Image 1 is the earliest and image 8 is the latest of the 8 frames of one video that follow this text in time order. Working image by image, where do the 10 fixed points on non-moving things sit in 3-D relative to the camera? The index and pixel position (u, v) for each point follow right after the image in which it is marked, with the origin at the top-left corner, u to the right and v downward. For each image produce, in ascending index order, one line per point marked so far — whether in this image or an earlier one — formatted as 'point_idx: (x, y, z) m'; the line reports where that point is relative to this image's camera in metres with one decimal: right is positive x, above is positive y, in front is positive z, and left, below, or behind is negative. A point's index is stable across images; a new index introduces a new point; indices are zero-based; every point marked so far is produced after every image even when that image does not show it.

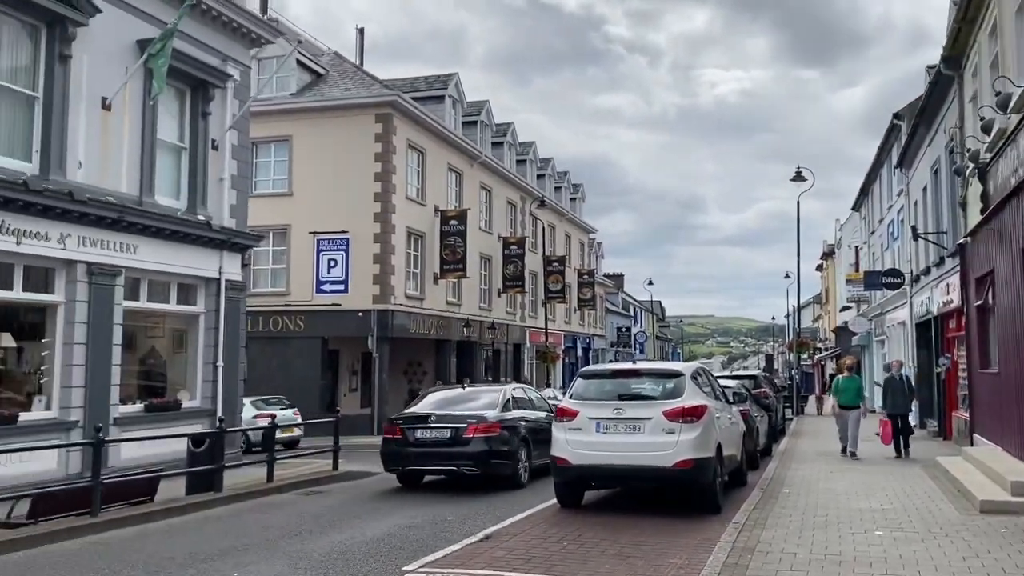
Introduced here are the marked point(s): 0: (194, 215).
0: (-5.7, +1.3, +15.7) m
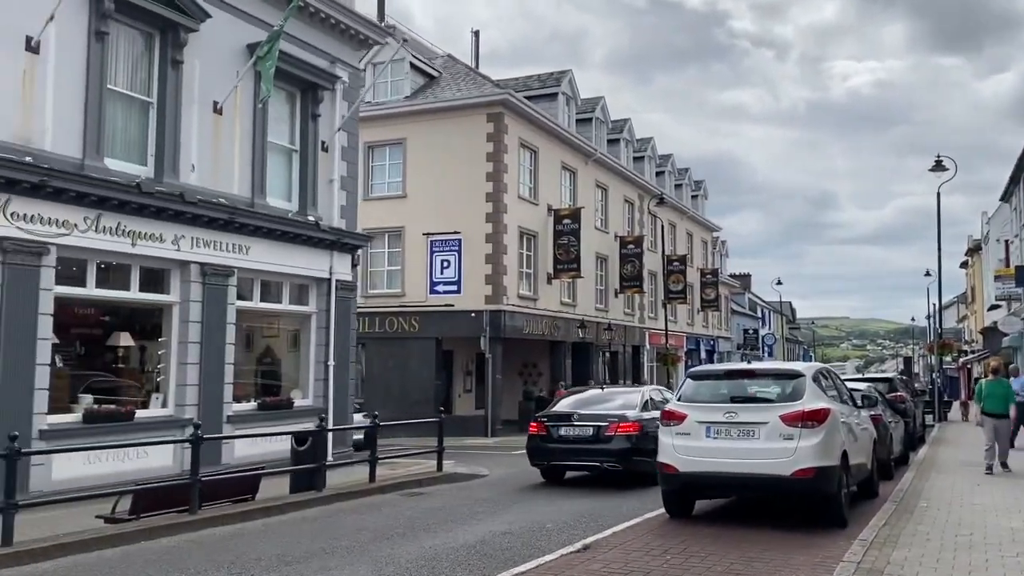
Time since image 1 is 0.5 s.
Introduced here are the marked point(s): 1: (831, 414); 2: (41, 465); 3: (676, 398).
0: (-3.8, +1.3, +15.9) m
1: (+3.1, -1.2, +8.5) m
2: (-6.0, -2.3, +11.2) m
3: (+1.7, -1.1, +9.0) m
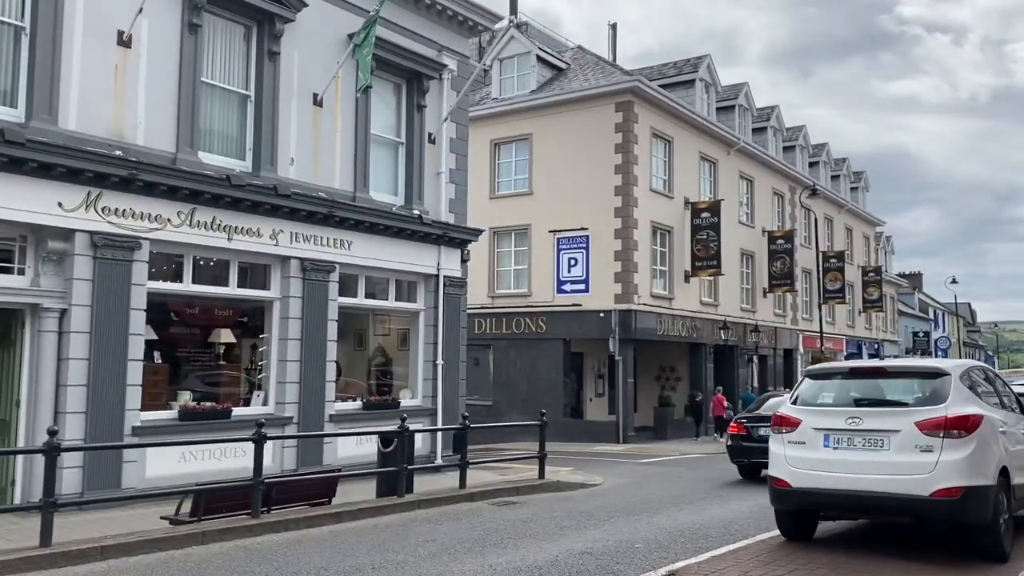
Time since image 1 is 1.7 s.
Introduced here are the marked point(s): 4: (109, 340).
0: (-1.8, +1.4, +15.4) m
1: (+3.7, -1.1, +6.8) m
2: (-4.8, -2.2, +11.1) m
3: (+2.4, -1.0, +7.6) m
4: (-5.0, -0.6, +10.9) m
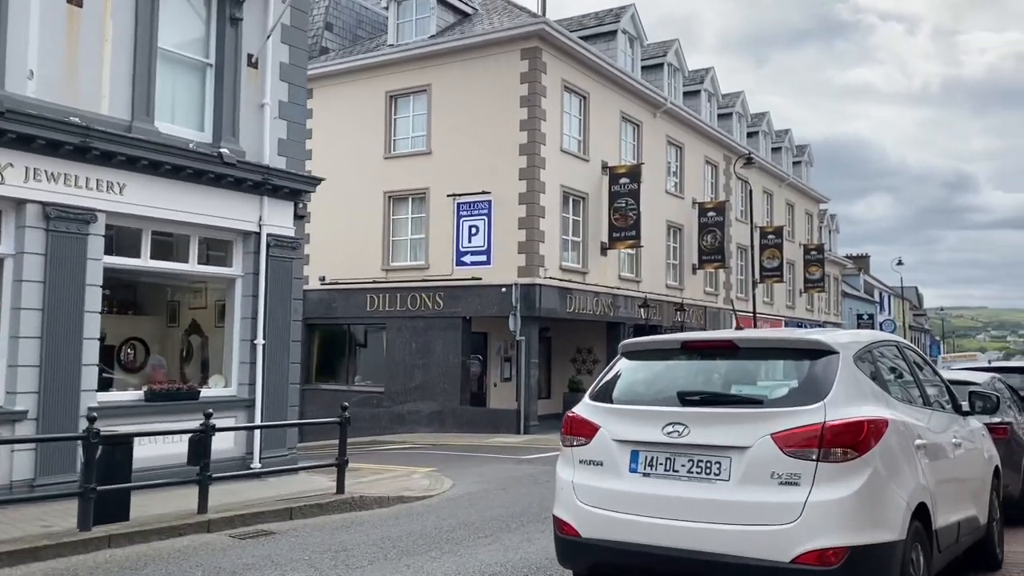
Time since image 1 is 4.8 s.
0: (-4.1, +2.0, +12.2) m
1: (+1.7, -0.7, +4.0) m
2: (-6.9, -1.7, +7.9) m
3: (+0.4, -0.6, +4.7) m
4: (-7.1, -0.1, +7.6) m
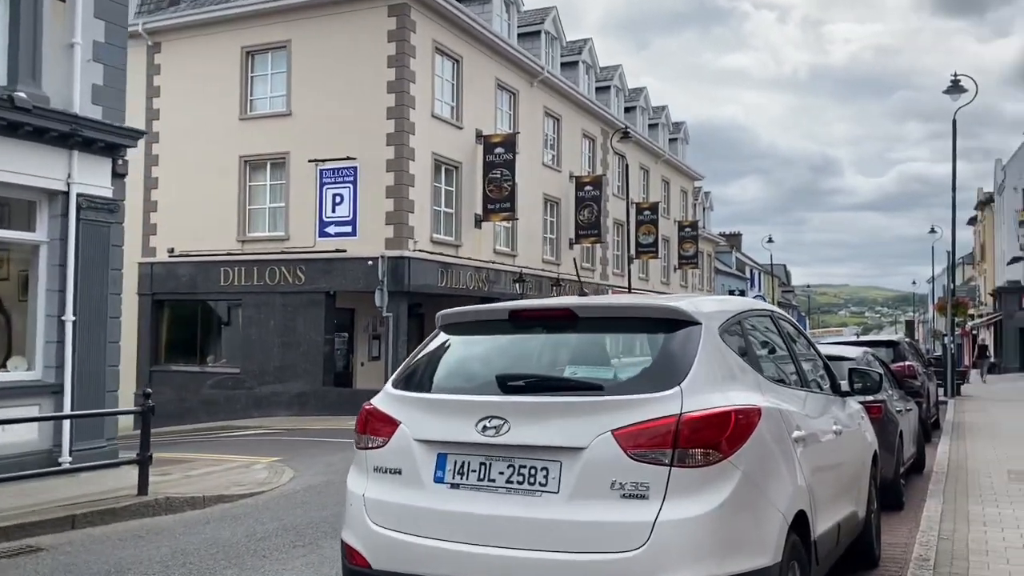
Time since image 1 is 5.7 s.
0: (-6.0, +2.3, +10.5) m
1: (+0.9, -0.5, +3.2) m
2: (-8.2, -1.4, +5.9) m
3: (-0.5, -0.4, +3.7) m
4: (-8.4, +0.1, +5.6) m
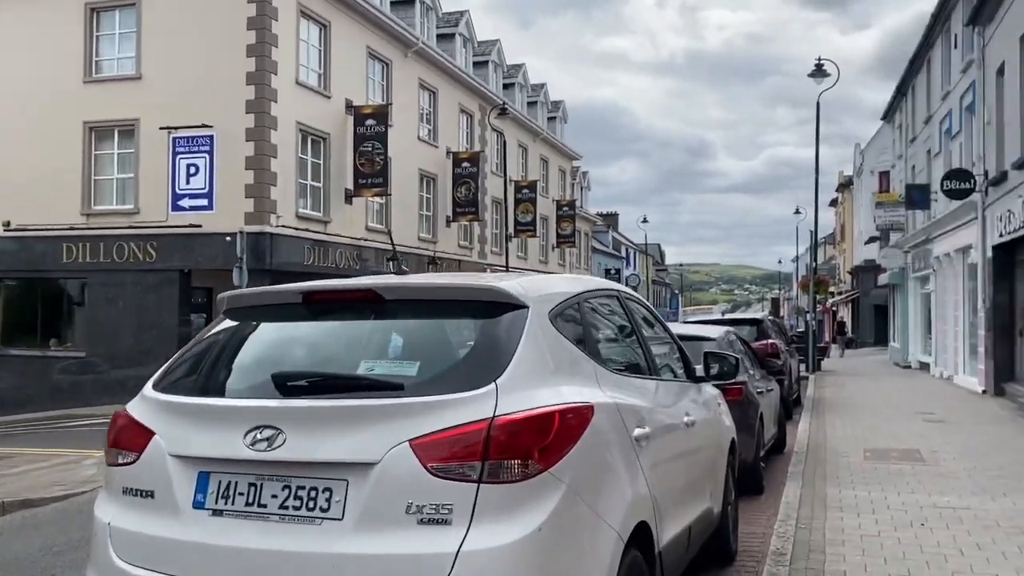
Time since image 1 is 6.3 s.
0: (-7.5, +2.6, +8.9) m
1: (+0.2, -0.4, +2.7) m
2: (-9.2, -1.3, +4.2) m
3: (-1.2, -0.3, +3.0) m
4: (-9.2, +0.3, +3.8) m
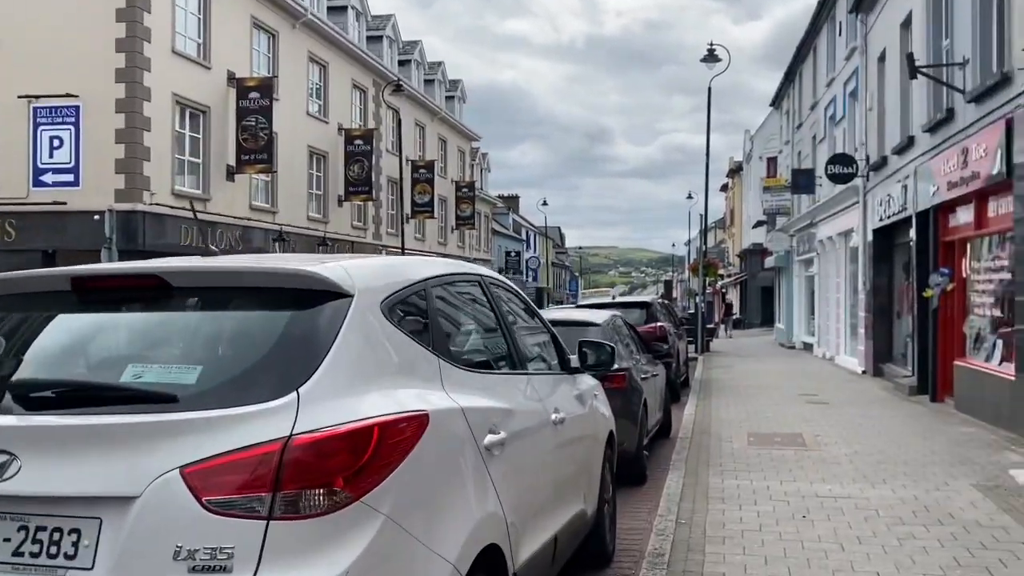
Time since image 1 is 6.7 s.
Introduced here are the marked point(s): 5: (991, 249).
0: (-8.6, +2.7, +7.5) m
1: (-0.2, -0.4, +2.2) m
2: (-9.7, -1.2, +2.7) m
3: (-1.7, -0.3, +2.4) m
4: (-9.8, +0.3, +2.3) m
5: (+5.3, +0.4, +9.7) m
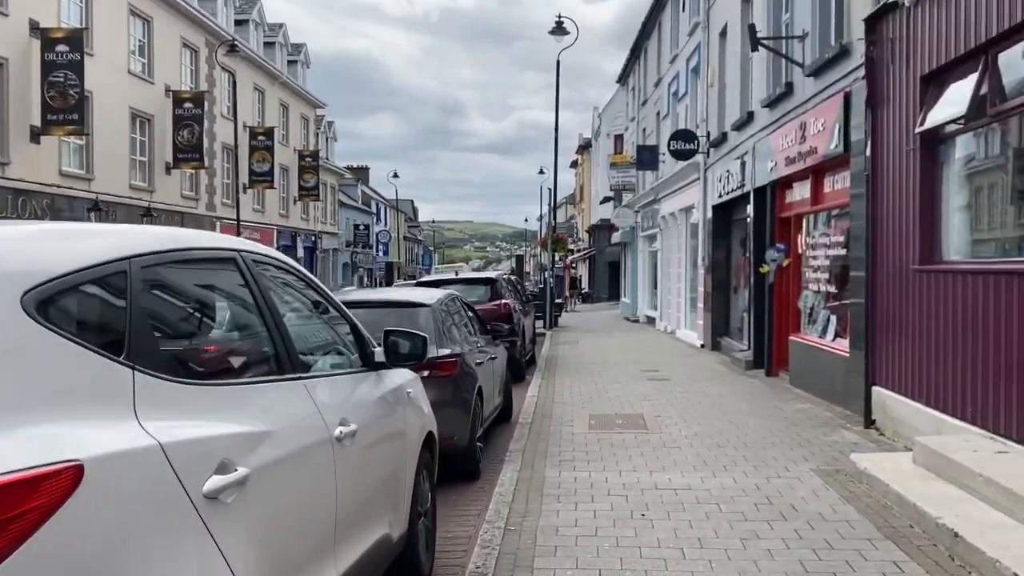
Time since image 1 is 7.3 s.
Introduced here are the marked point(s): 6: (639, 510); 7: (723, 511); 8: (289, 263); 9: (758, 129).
0: (-9.9, +2.9, +5.2) m
1: (-0.7, -0.4, +1.5) m
2: (-10.2, -1.2, +0.4) m
3: (-2.2, -0.2, +1.4) m
4: (-10.2, +0.3, -0.1) m
5: (+3.5, +0.7, +9.7) m
6: (+0.7, -1.2, +4.9) m
7: (+1.2, -1.2, +4.9) m
8: (-0.8, +0.1, +3.3) m
9: (+3.4, +2.2, +12.2) m
